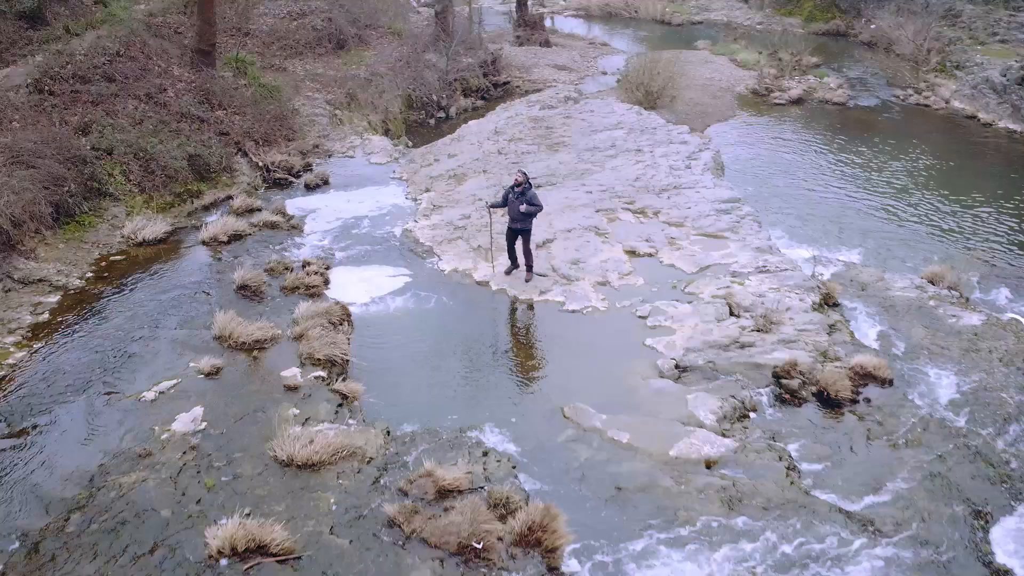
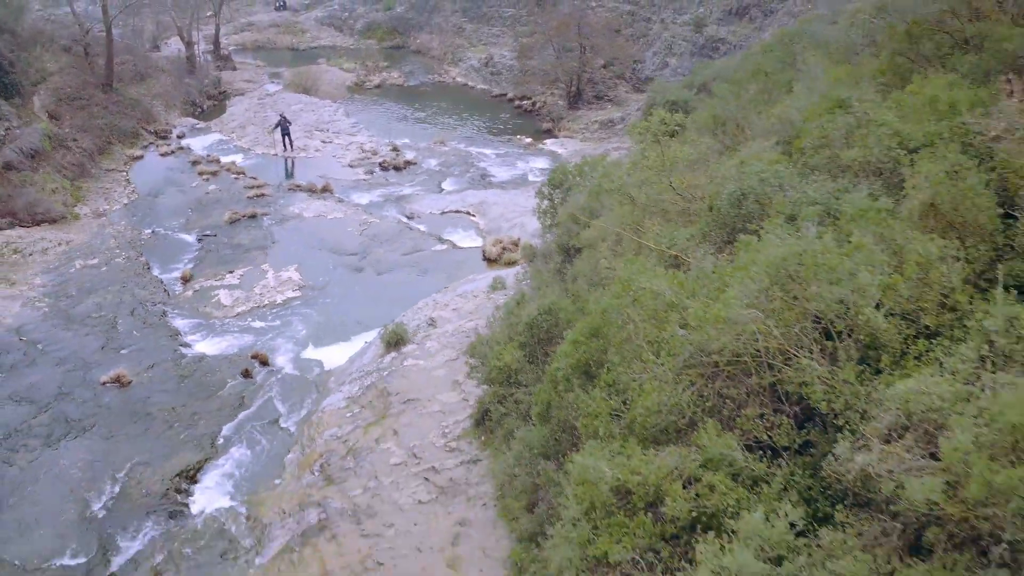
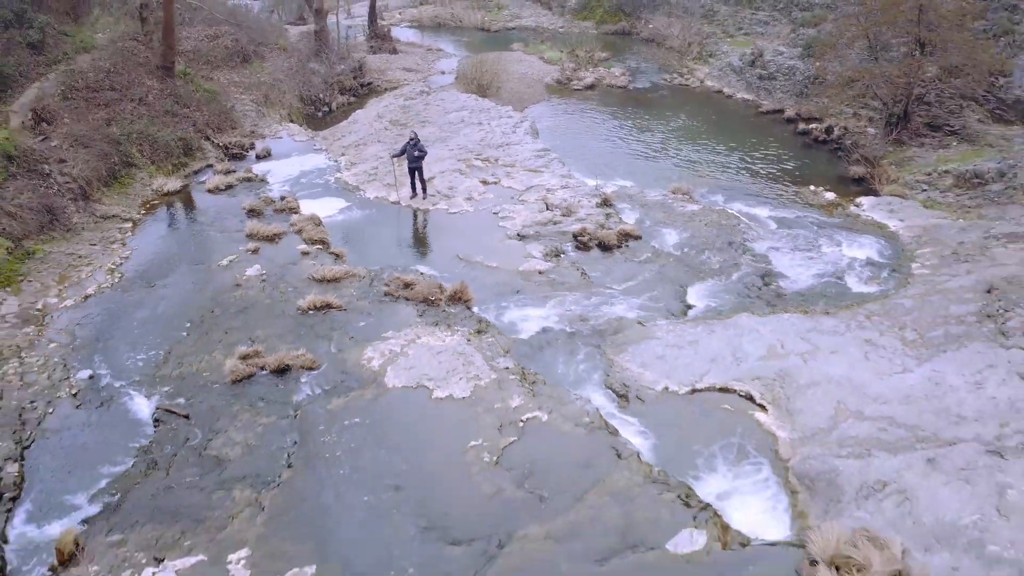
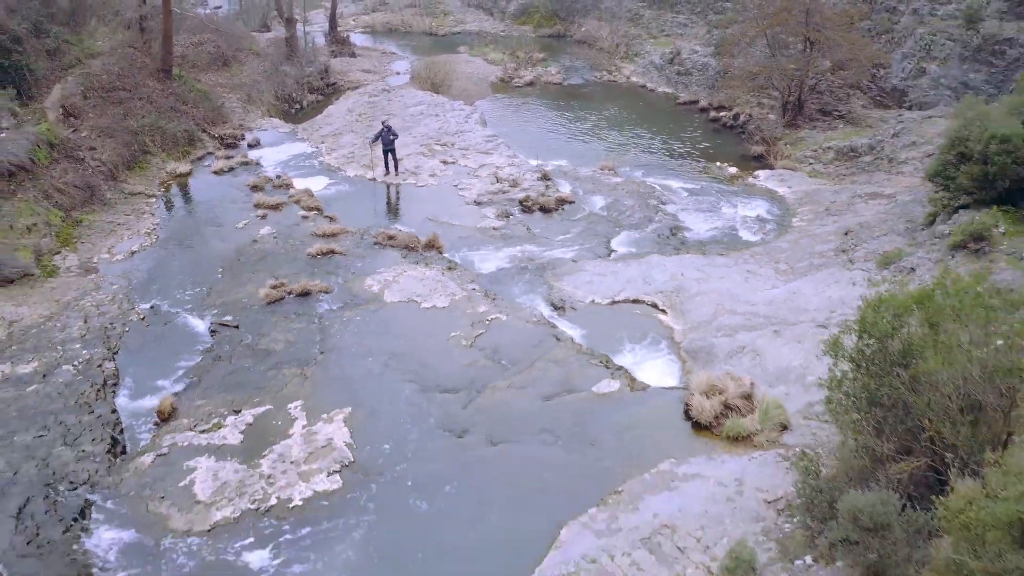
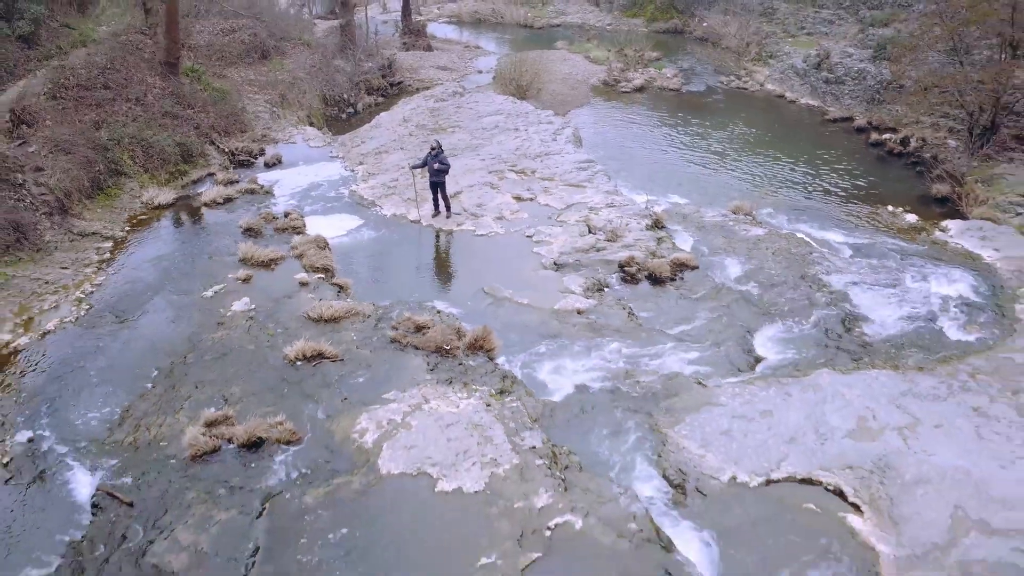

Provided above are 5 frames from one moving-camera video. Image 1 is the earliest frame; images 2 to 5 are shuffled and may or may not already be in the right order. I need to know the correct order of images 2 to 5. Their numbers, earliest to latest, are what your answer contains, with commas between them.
5, 3, 4, 2
